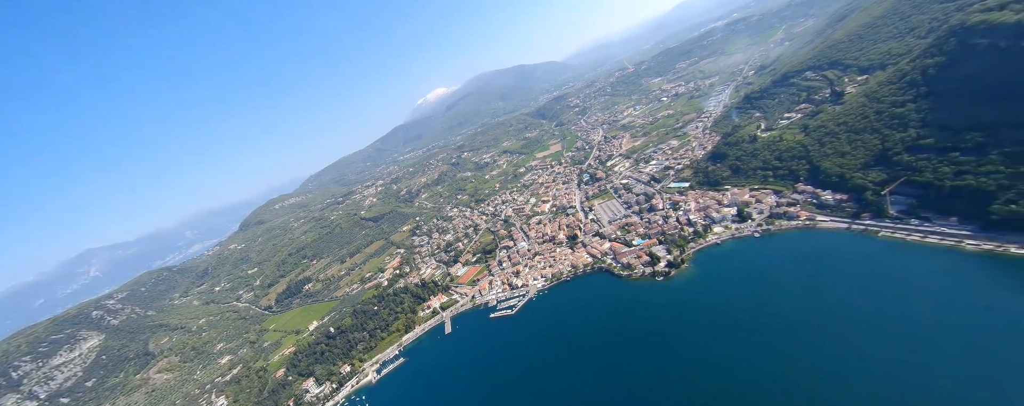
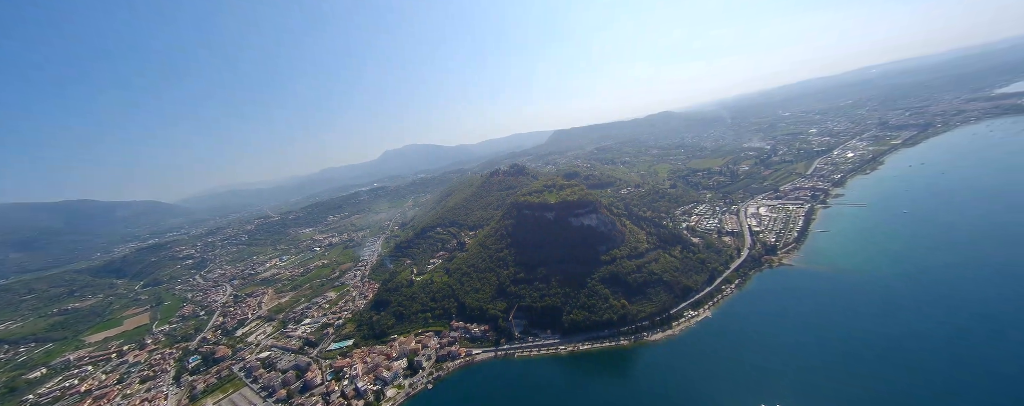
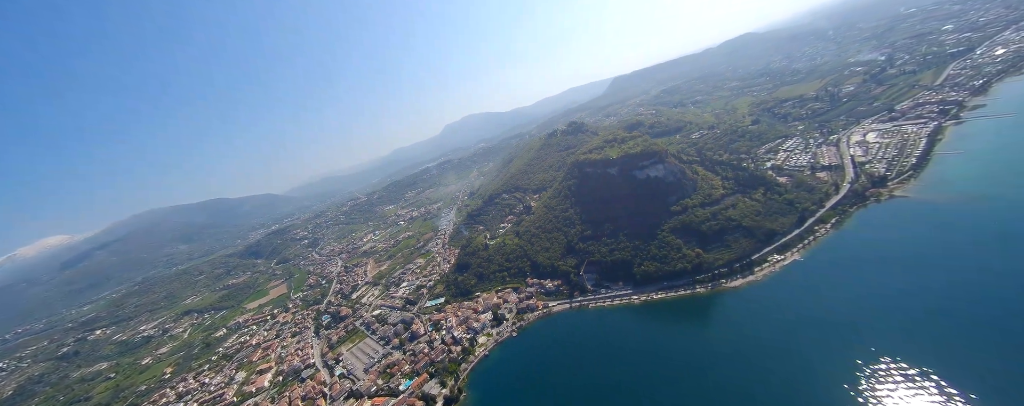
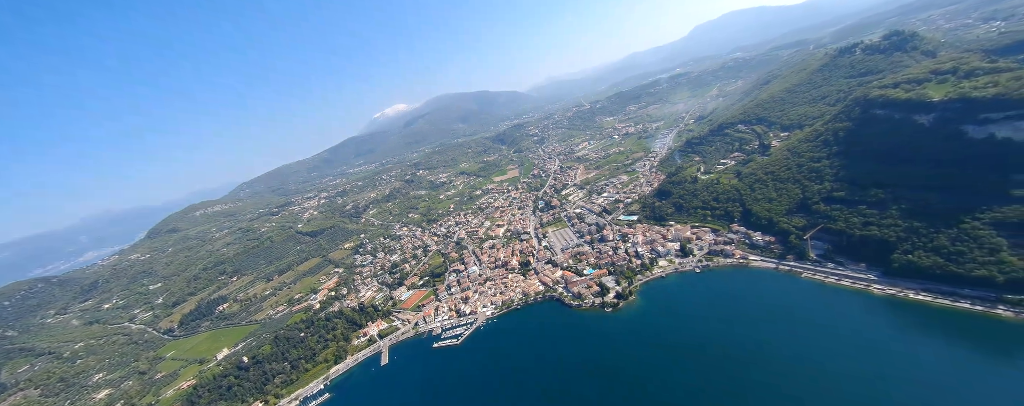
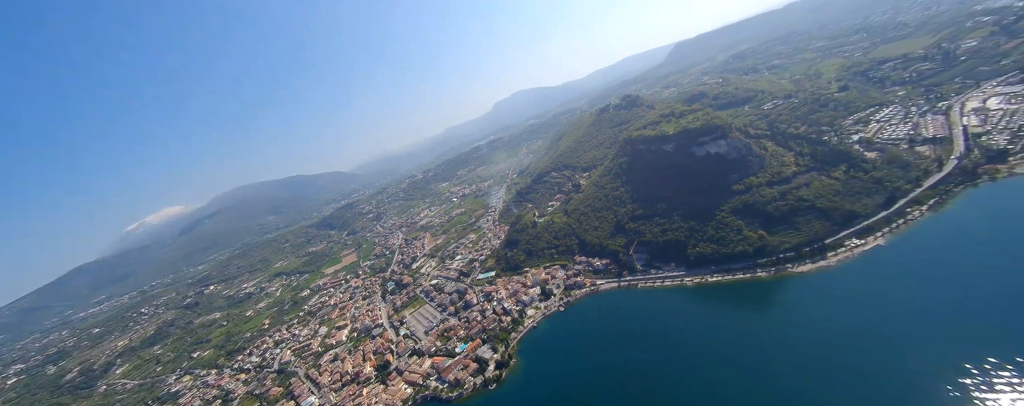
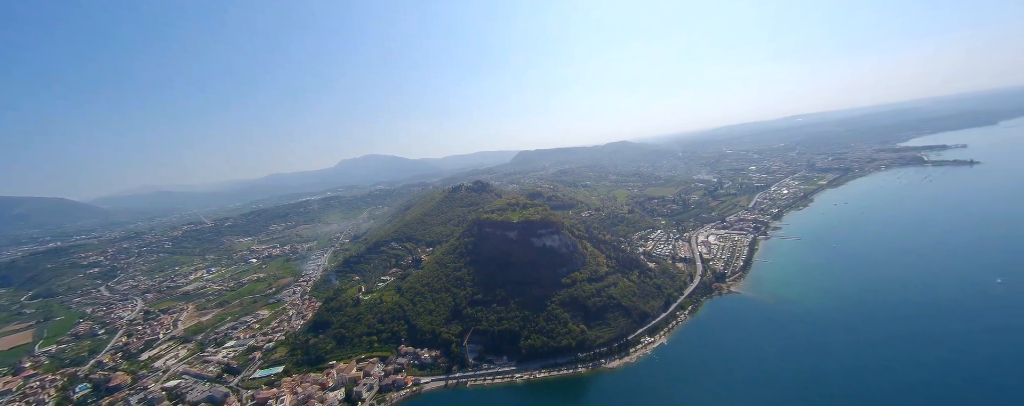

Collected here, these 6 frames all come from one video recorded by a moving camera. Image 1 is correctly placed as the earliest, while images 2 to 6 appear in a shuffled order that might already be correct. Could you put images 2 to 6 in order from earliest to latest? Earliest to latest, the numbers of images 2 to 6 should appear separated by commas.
4, 5, 3, 2, 6
